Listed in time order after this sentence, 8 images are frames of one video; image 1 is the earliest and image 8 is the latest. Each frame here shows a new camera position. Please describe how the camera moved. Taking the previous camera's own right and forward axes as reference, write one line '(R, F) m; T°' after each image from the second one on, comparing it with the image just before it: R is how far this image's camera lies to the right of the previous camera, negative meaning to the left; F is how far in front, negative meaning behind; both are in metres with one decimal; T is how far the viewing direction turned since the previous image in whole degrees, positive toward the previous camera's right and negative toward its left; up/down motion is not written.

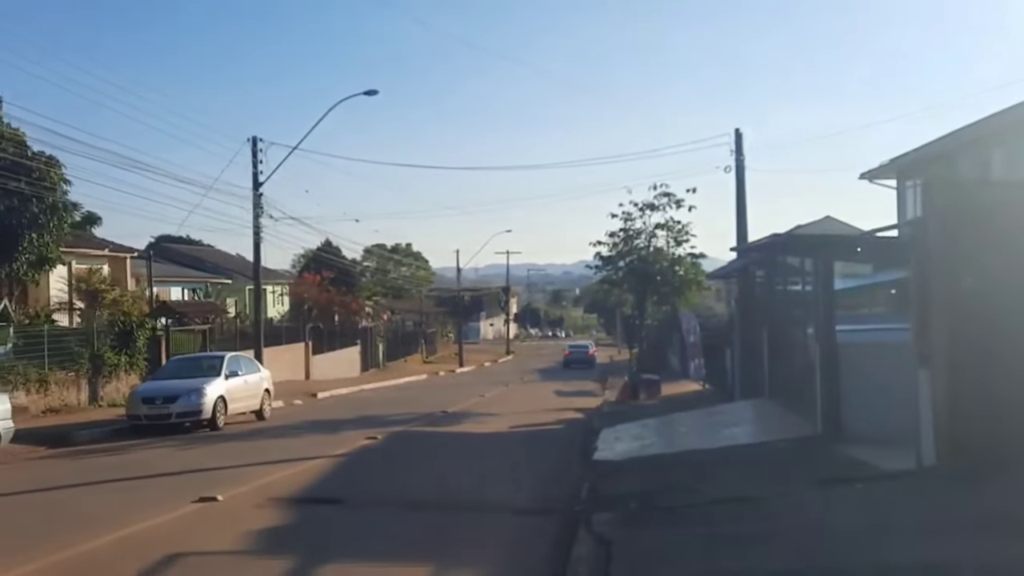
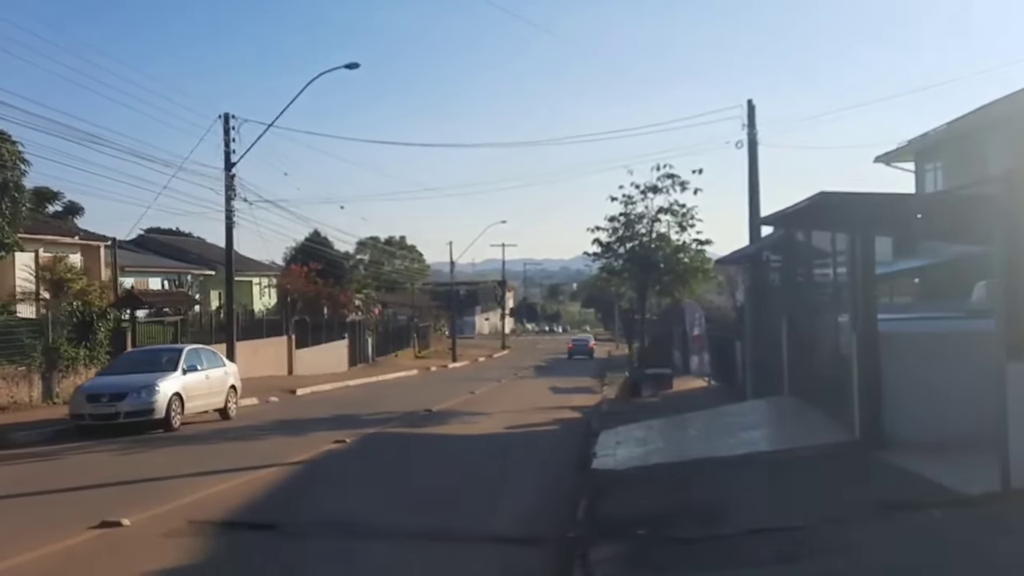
(+0.2, +2.7) m; 0°
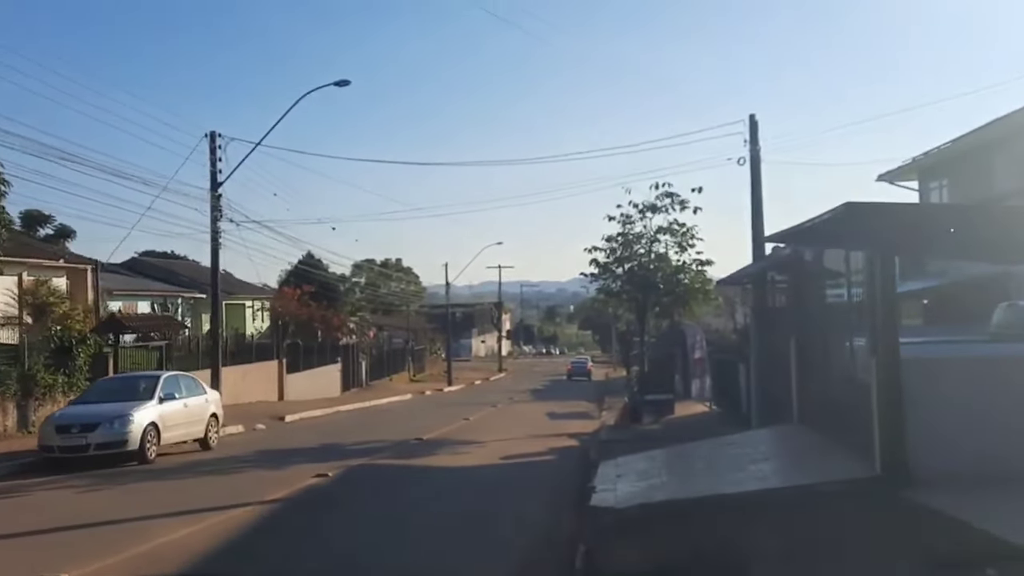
(+0.1, +1.2) m; 0°
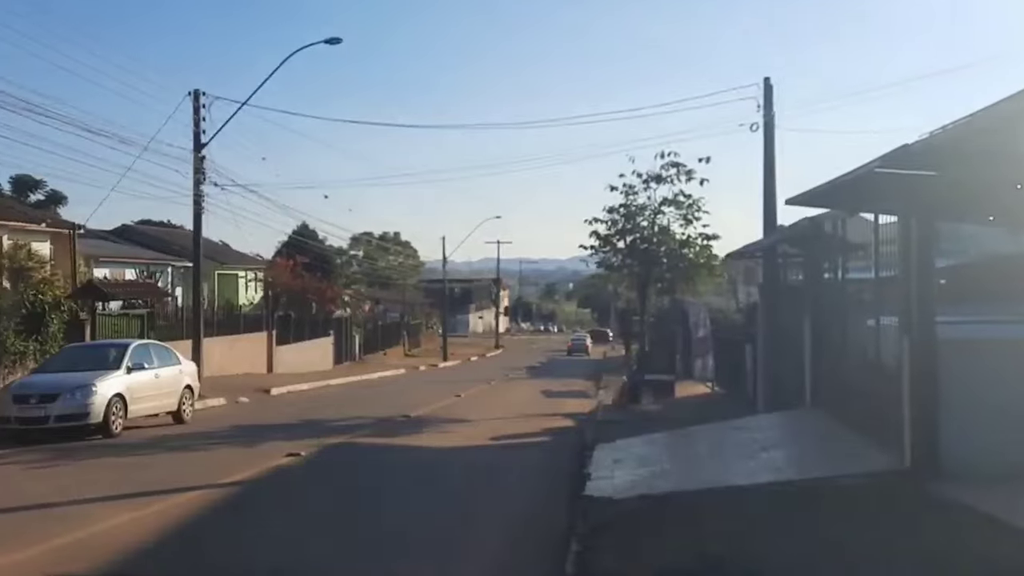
(+0.1, +1.5) m; 0°
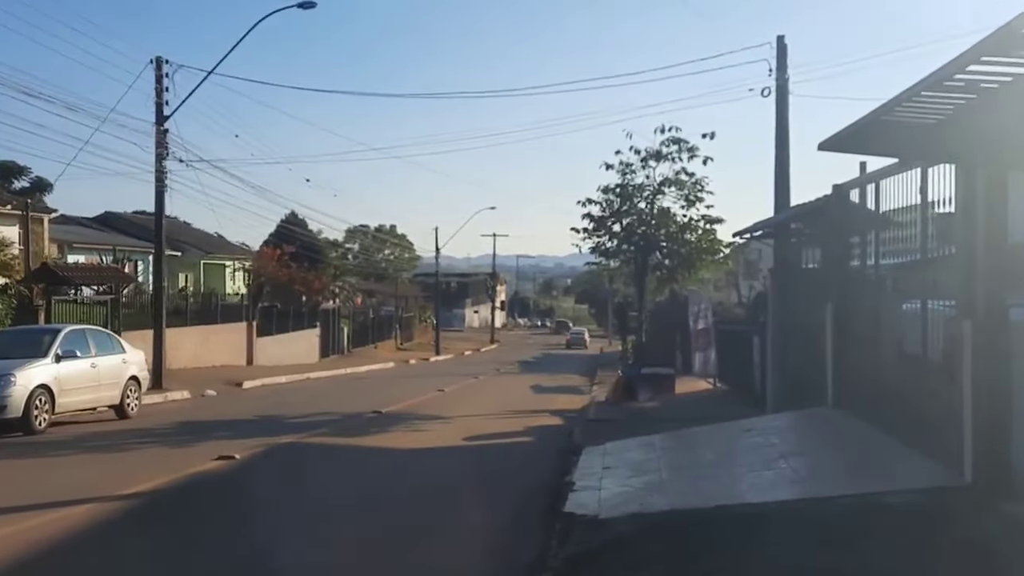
(+0.3, +2.6) m; 0°
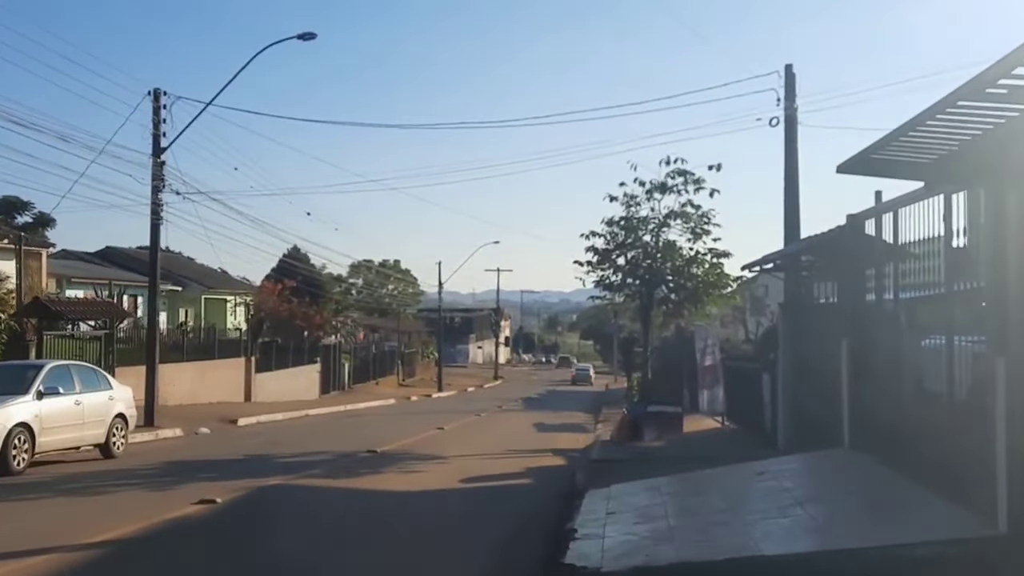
(+0.1, +0.8) m; 0°
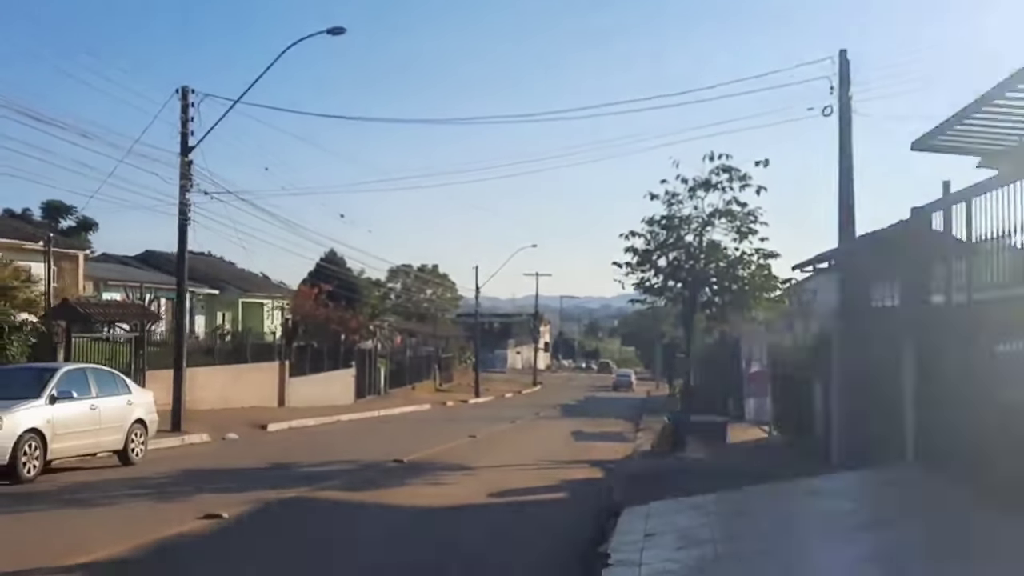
(+0.1, +1.0) m; -2°
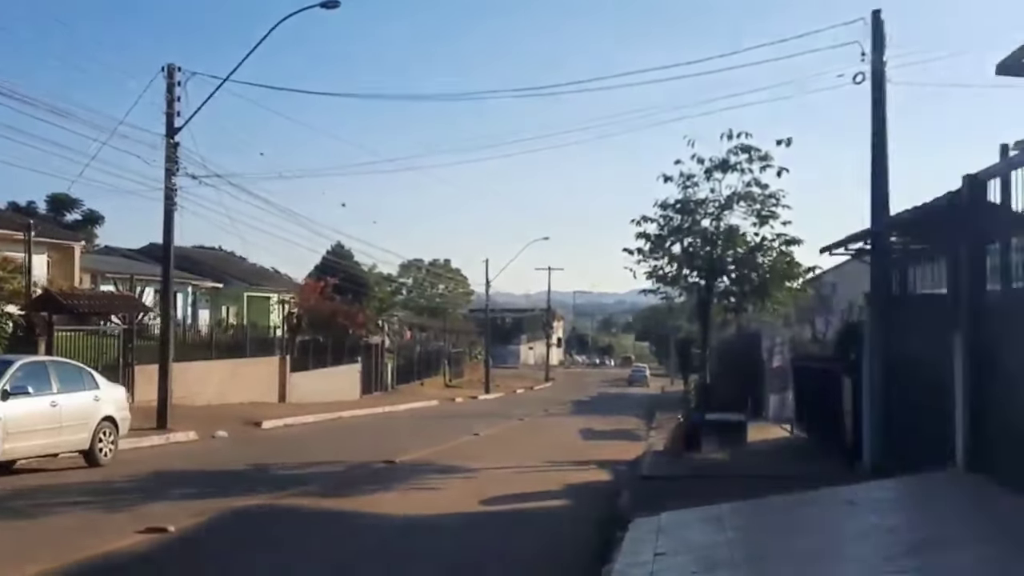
(+0.2, +1.7) m; -1°
